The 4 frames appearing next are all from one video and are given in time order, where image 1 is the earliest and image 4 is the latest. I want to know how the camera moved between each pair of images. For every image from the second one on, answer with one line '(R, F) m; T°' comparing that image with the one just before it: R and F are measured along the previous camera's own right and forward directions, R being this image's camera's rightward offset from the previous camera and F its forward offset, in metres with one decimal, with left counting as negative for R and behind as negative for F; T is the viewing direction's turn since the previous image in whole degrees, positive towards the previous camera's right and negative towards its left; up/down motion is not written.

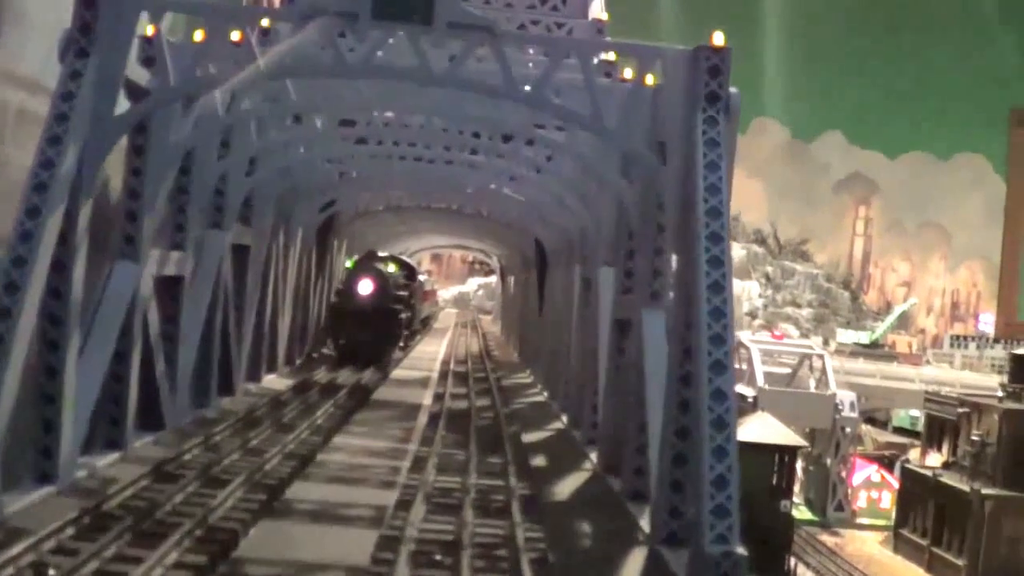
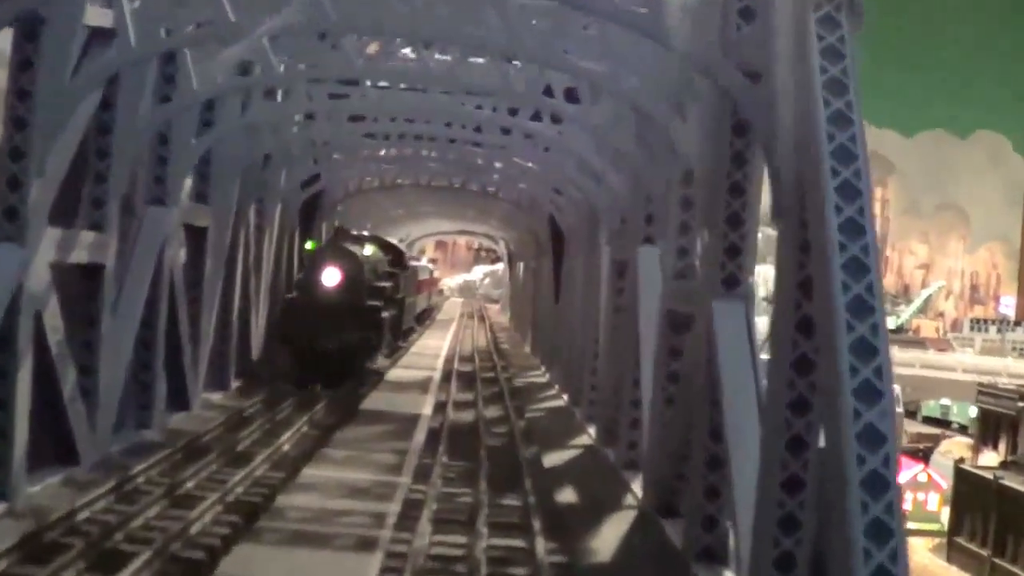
(-0.1, +3.3) m; 0°
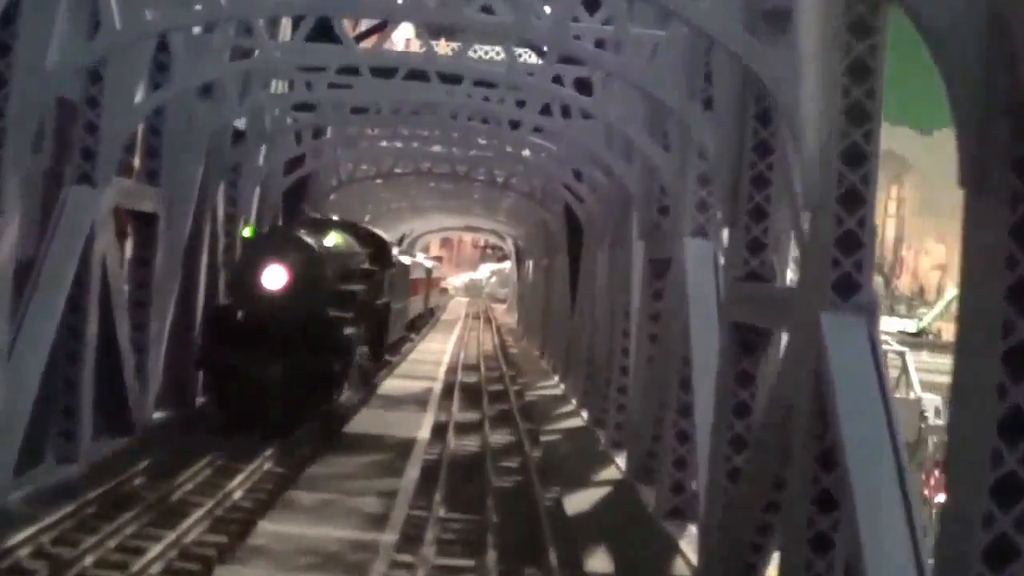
(-0.1, +2.7) m; 0°
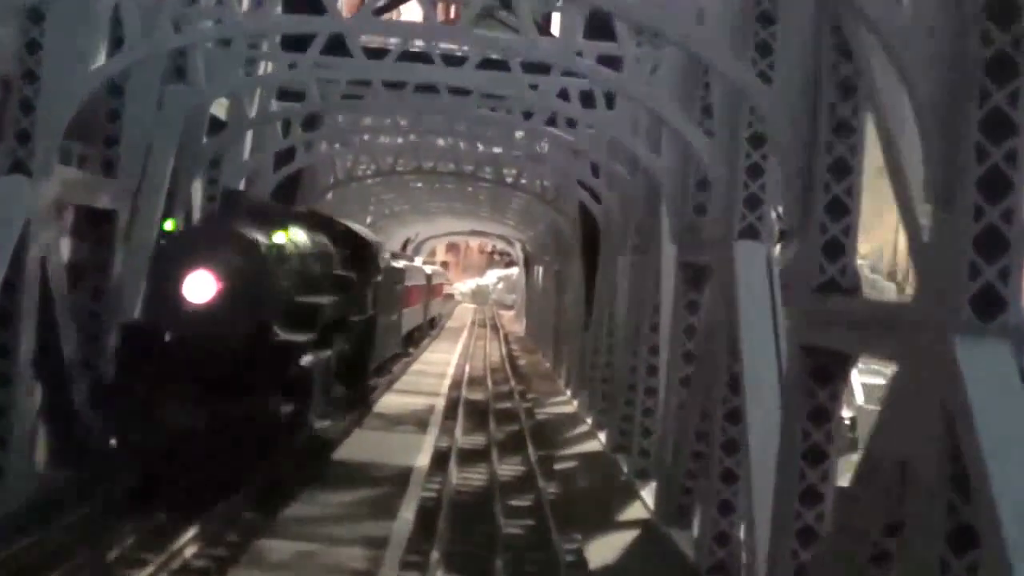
(0.0, +1.7) m; 0°
